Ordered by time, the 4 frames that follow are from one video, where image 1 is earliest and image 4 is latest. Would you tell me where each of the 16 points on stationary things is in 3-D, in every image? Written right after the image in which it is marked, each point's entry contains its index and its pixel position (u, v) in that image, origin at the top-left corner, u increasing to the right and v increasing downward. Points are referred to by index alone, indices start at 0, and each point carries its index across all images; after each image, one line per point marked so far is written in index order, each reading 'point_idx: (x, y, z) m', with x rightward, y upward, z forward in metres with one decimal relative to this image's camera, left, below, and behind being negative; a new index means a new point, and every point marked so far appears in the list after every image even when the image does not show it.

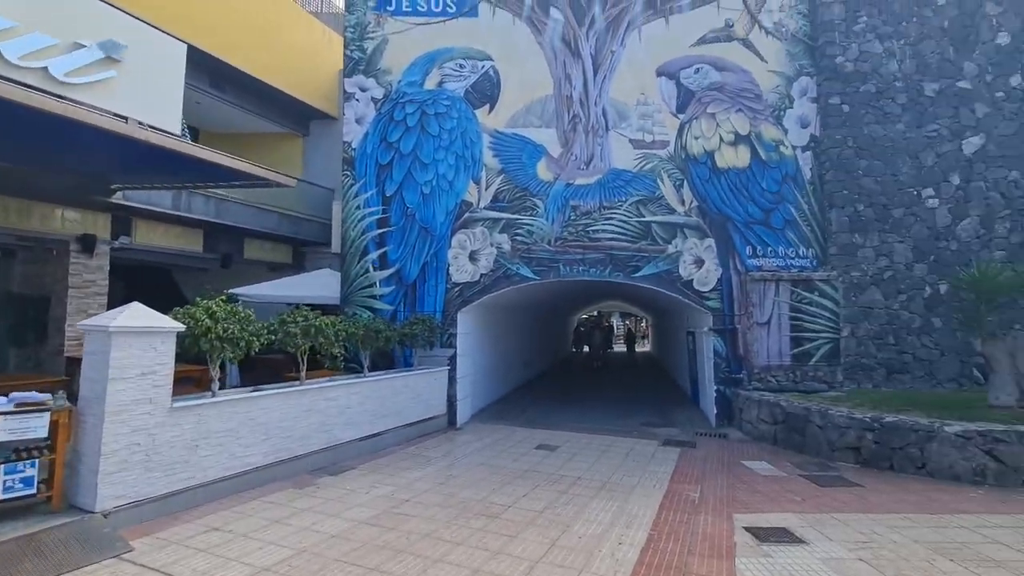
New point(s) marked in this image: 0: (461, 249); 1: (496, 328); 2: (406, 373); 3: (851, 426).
0: (-1.3, +1.0, +12.3) m
1: (-0.6, -1.2, +14.9) m
2: (-2.3, -1.9, +10.6) m
3: (+6.1, -2.5, +8.8) m
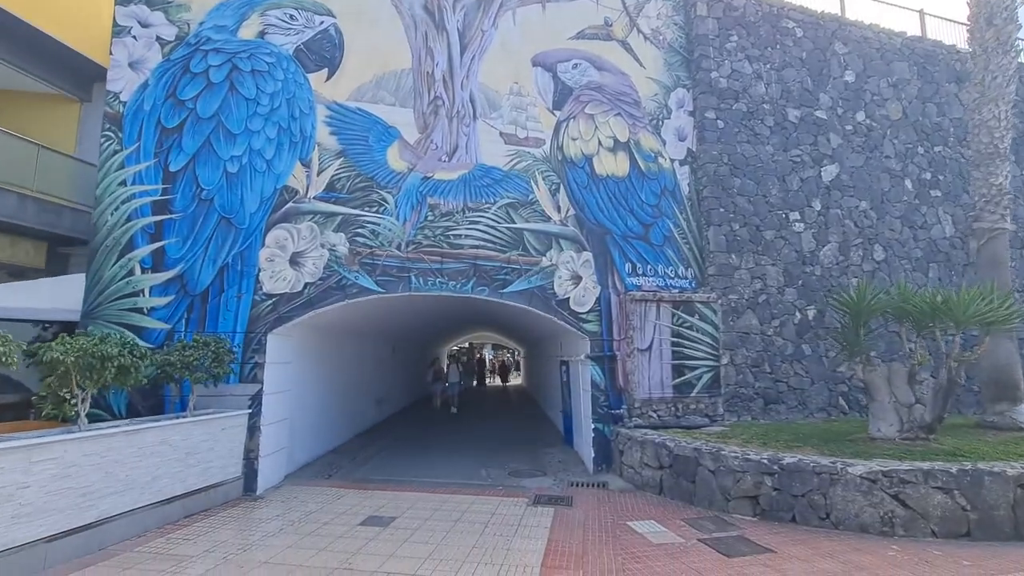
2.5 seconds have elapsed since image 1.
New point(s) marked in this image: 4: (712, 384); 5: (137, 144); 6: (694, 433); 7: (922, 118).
0: (-4.4, +0.7, +9.2) m
1: (-4.4, -1.6, +11.8) m
2: (-5.0, -2.0, +7.1) m
3: (+3.6, -2.8, +7.4) m
4: (+4.3, -2.0, +10.5) m
5: (-6.9, +2.6, +9.0) m
6: (+3.5, -2.8, +9.4) m
7: (+10.8, +4.5, +12.9) m
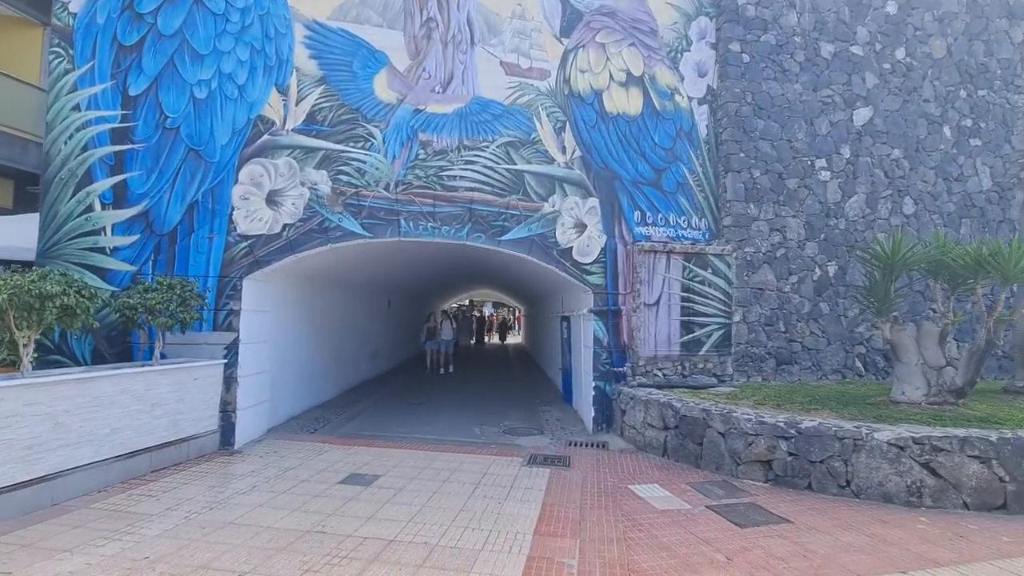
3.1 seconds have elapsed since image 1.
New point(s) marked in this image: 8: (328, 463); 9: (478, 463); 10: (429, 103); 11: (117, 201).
0: (-4.4, +1.7, +8.3) m
1: (-4.4, -0.4, +11.1) m
2: (-5.1, -1.1, +6.5) m
3: (+3.5, -2.0, +6.8) m
4: (+4.2, -1.1, +9.8) m
5: (-6.9, +3.7, +8.0) m
6: (+3.4, -1.9, +8.9) m
7: (+10.9, +5.5, +11.7) m
8: (-2.7, -2.6, +7.3) m
9: (-0.5, -2.7, +7.5) m
10: (-1.5, +3.5, +9.2) m
11: (-6.4, +1.4, +8.0) m
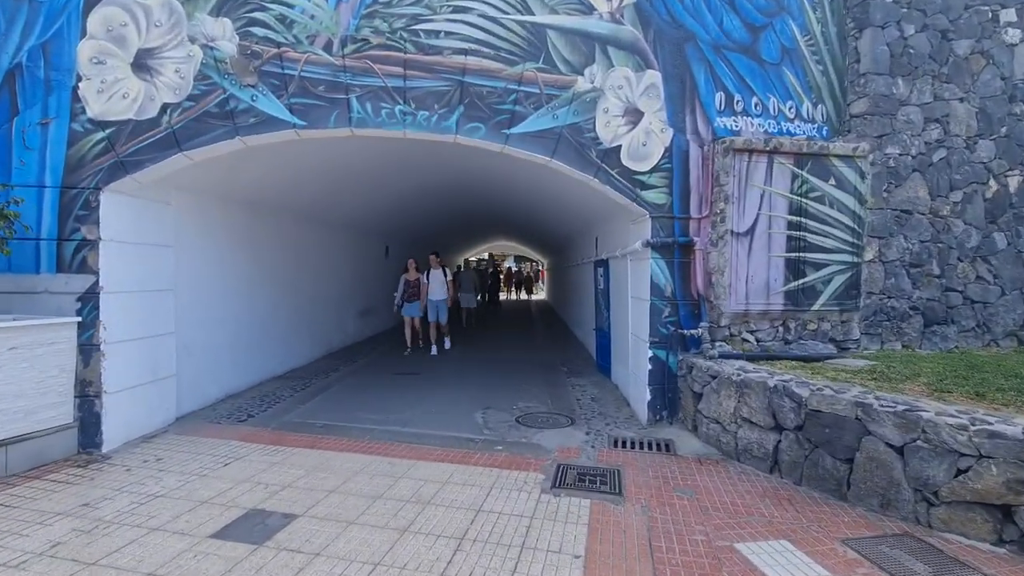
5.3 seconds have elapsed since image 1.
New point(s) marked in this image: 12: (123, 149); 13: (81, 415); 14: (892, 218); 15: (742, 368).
0: (-4.3, +2.6, +5.2) m
1: (-4.1, +0.7, +8.2) m
2: (-5.0, -0.4, +3.7) m
3: (+3.5, -1.2, +3.6) m
4: (+4.4, 0.0, +6.5) m
5: (-6.8, +4.5, +4.9) m
6: (+3.6, -0.9, +5.6) m
7: (+11.1, +6.7, +7.4) m
8: (-2.6, -1.8, +4.5) m
9: (-0.4, -1.9, +4.6) m
10: (-1.4, +4.4, +5.8) m
11: (-6.3, +2.3, +5.0) m
12: (-4.1, +1.5, +5.2) m
13: (-4.6, -1.3, +5.2) m
14: (+5.2, +1.0, +6.7) m
15: (+2.6, -0.9, +5.6) m
